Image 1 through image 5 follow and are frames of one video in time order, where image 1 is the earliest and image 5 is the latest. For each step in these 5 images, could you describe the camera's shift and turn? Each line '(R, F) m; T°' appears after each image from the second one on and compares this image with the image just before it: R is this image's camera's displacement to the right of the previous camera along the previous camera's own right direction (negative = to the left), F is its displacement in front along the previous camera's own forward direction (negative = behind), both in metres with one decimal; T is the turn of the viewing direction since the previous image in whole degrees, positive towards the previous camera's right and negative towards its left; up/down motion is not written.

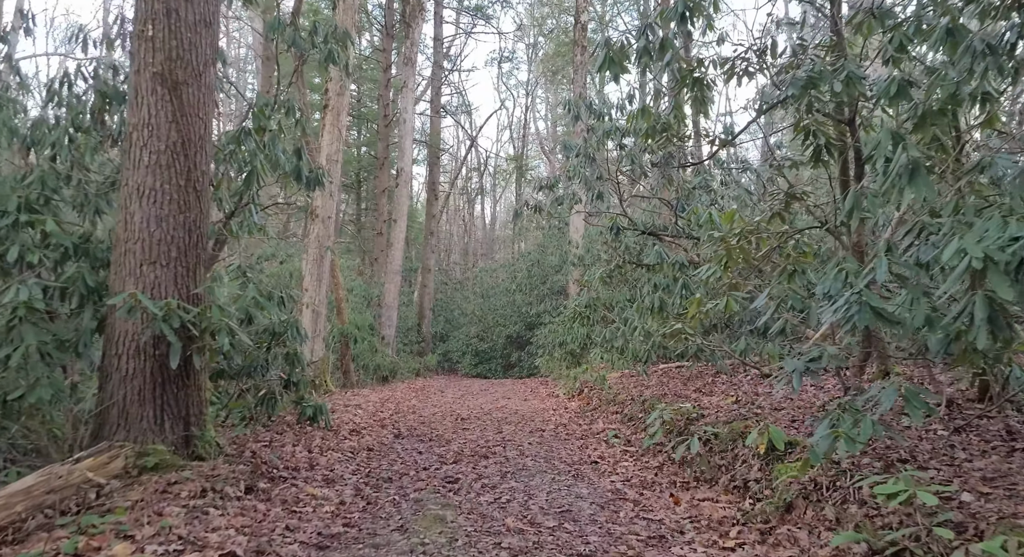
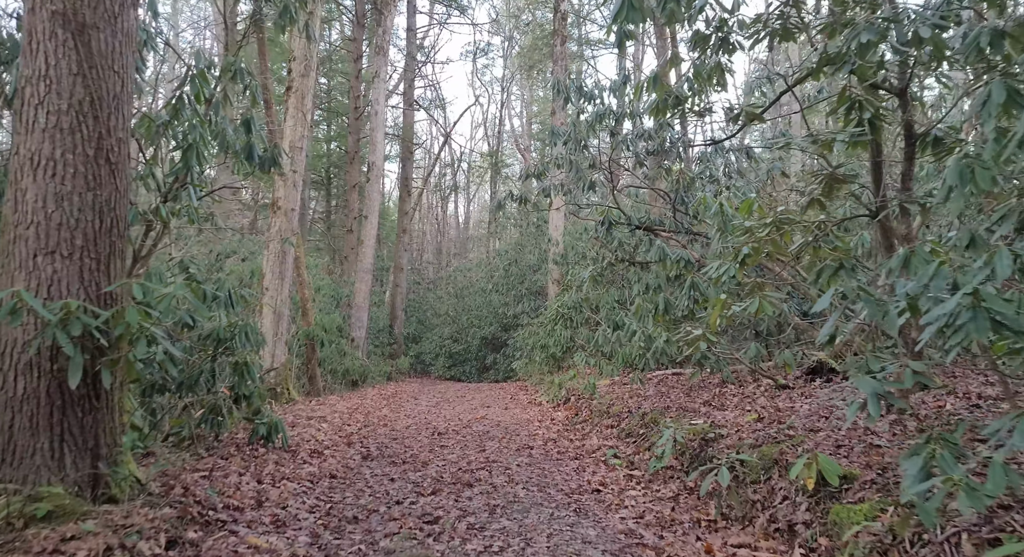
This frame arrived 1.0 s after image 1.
(-0.2, +1.1) m; +2°
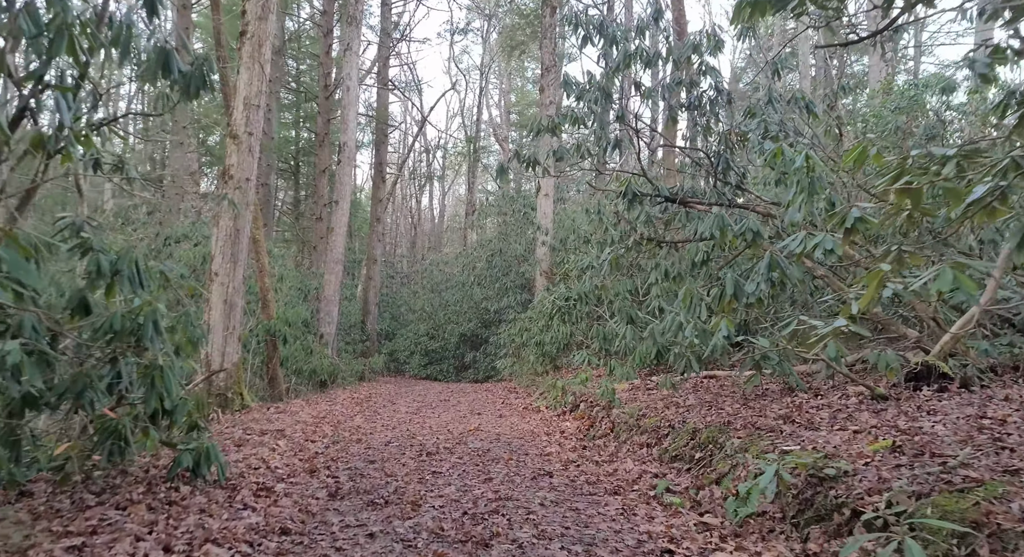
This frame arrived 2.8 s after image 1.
(-0.4, +2.0) m; +2°
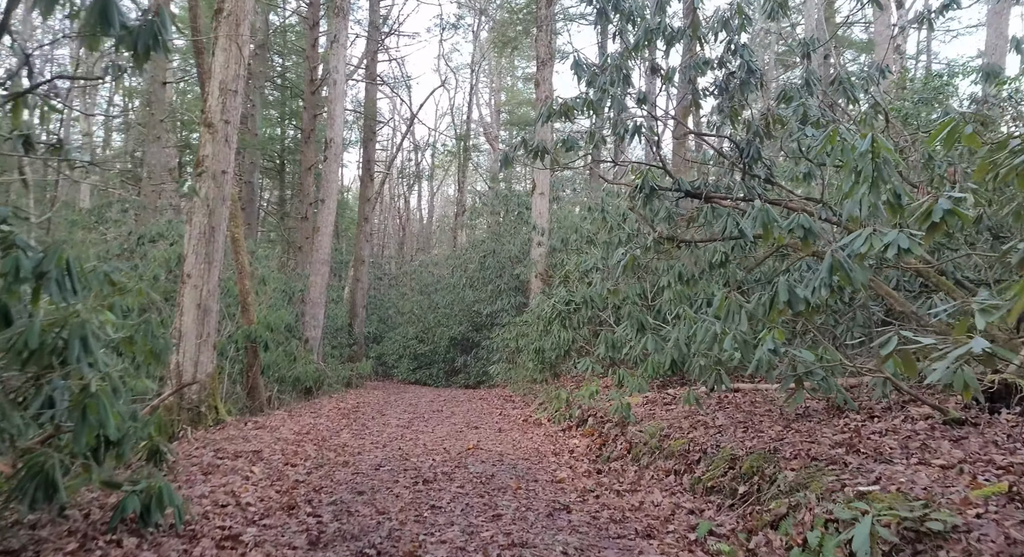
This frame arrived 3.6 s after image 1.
(-0.2, +0.9) m; +1°
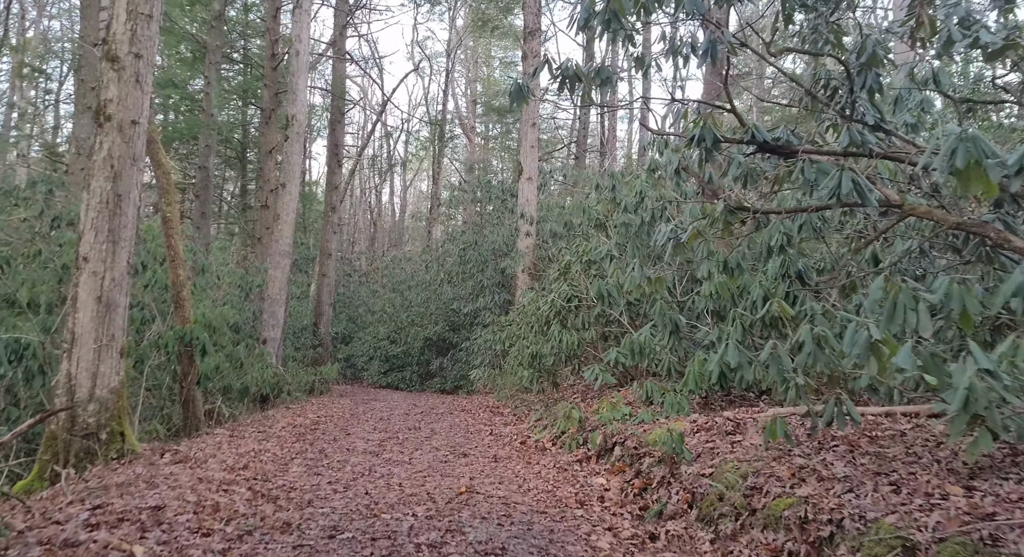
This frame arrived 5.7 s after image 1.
(-0.3, +2.4) m; +2°
